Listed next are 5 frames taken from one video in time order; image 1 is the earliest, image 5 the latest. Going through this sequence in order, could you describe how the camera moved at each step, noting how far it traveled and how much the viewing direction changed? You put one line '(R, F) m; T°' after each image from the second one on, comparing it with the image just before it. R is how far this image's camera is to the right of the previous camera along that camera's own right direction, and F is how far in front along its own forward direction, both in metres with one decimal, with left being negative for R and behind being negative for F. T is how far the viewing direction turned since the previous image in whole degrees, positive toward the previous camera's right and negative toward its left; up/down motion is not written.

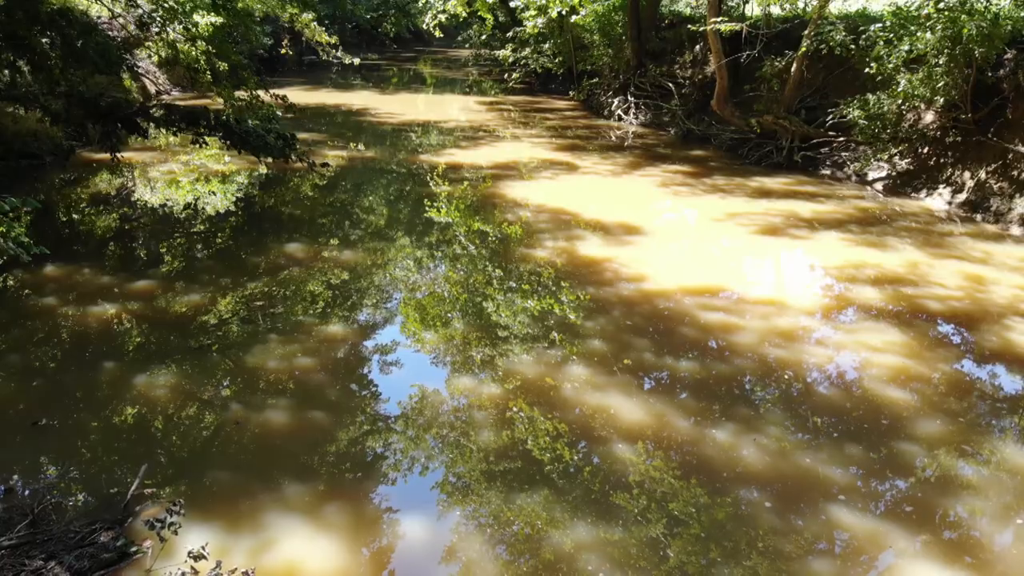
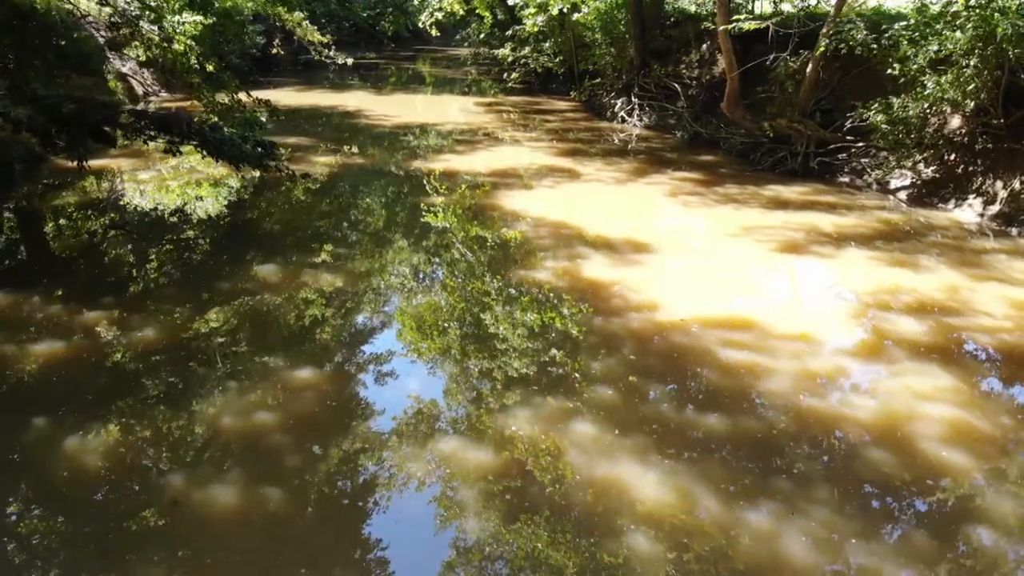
(0.0, +0.6) m; 0°
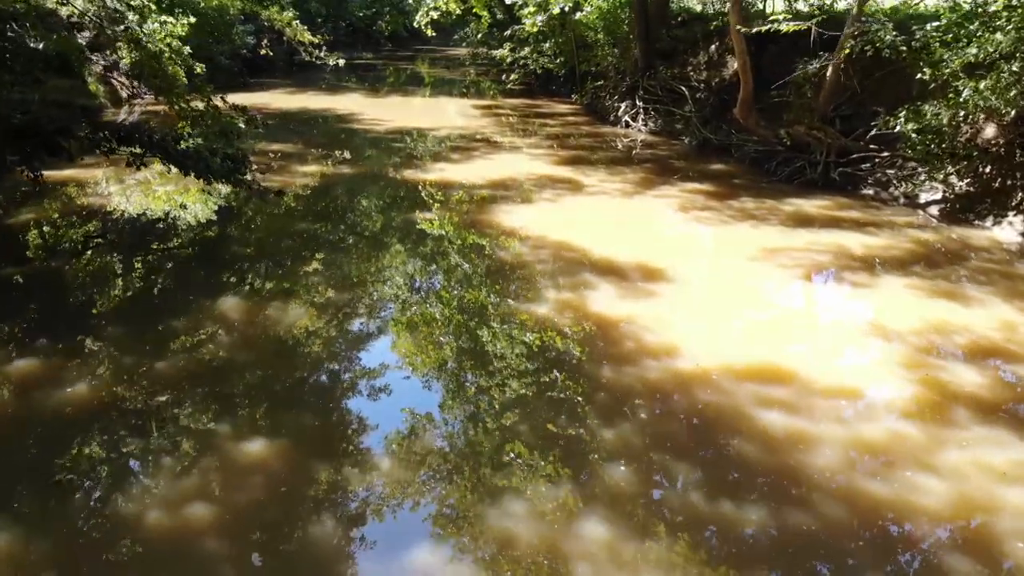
(0.0, +0.7) m; 0°
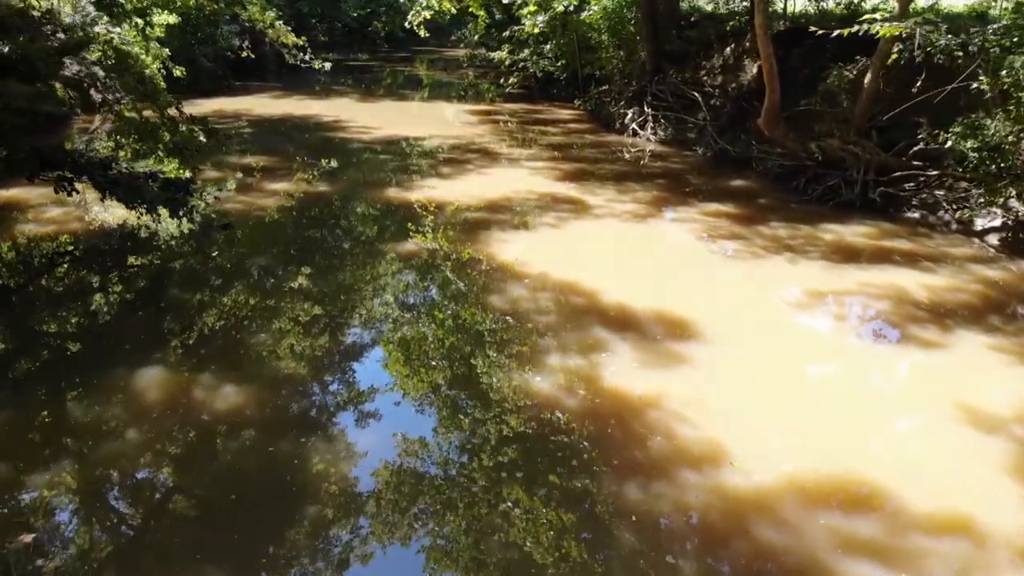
(0.0, +1.1) m; 0°
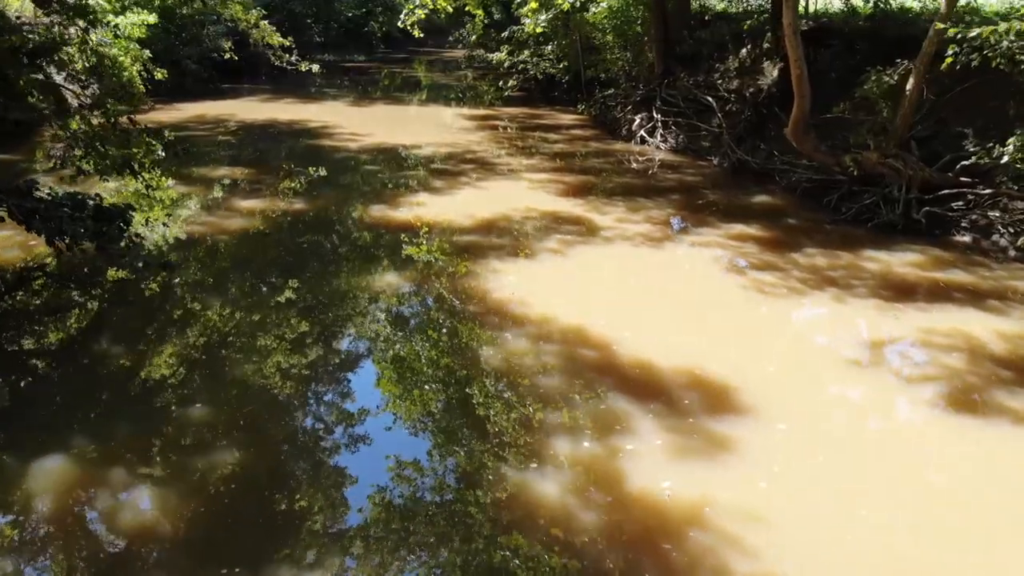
(0.0, +0.9) m; 0°
